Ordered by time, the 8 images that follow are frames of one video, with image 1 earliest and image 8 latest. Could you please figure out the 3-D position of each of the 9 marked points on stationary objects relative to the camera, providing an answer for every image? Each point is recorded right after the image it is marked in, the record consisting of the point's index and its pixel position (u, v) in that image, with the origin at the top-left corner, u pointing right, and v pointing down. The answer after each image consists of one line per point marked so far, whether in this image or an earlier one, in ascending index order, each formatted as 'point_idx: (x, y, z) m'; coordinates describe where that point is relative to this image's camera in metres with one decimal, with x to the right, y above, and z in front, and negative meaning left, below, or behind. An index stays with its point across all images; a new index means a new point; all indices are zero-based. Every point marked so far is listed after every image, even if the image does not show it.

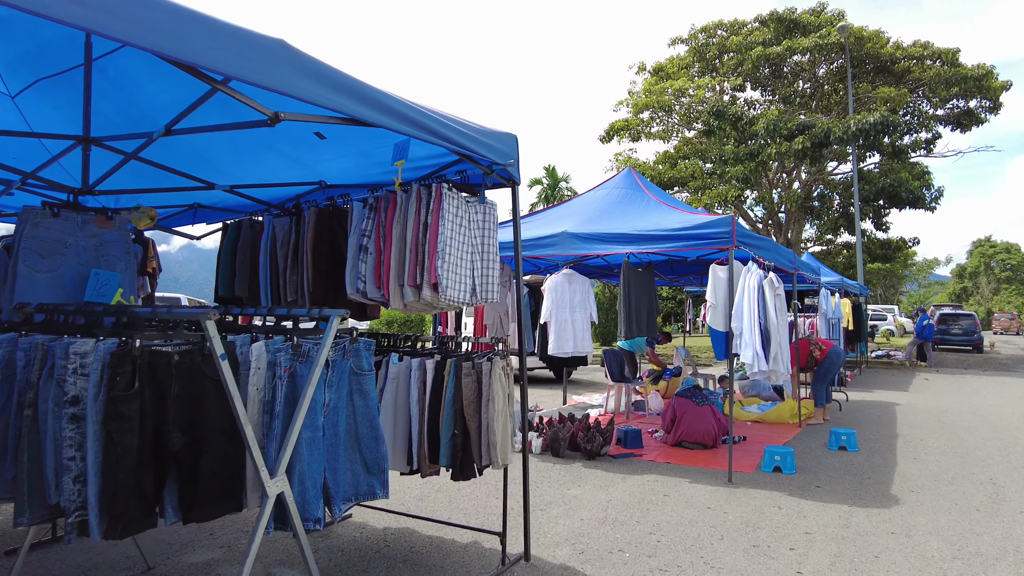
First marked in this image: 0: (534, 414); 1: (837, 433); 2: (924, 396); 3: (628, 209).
0: (+0.2, -1.5, +7.8) m
1: (+3.6, -1.6, +7.2) m
2: (+7.8, -2.0, +12.3) m
3: (+1.3, +0.9, +7.5) m
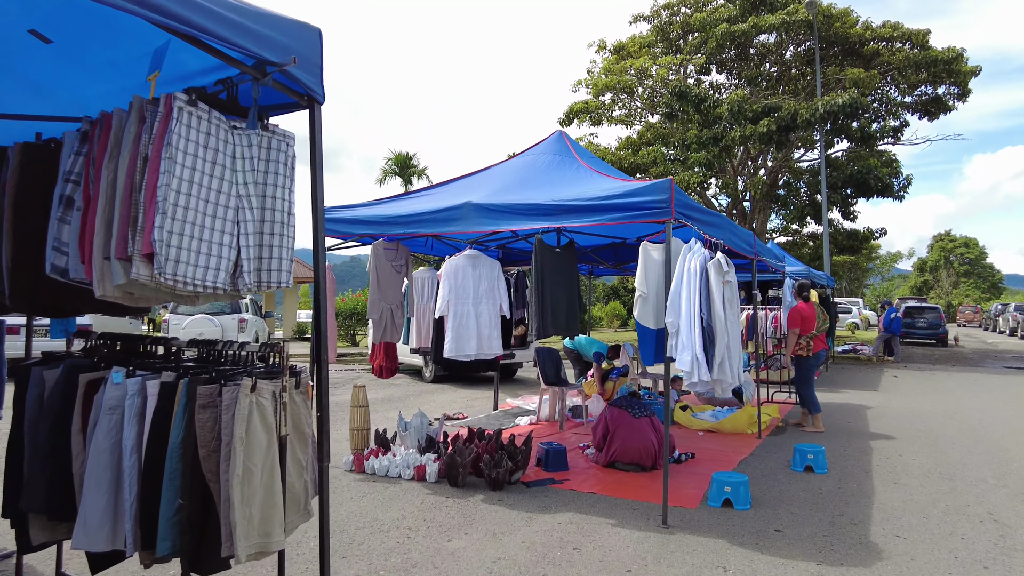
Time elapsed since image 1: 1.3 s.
0: (-0.7, -1.4, +6.4) m
1: (+2.7, -1.5, +6.0) m
2: (+6.6, -1.9, +11.2) m
3: (+0.4, +1.0, +6.1) m
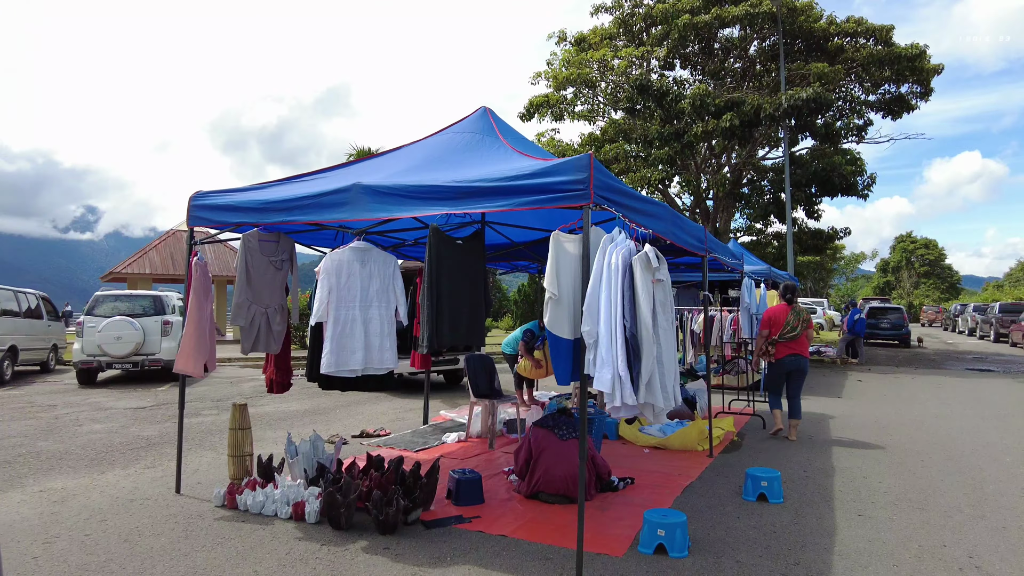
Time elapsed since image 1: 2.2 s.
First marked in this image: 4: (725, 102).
0: (-1.5, -1.4, +5.4) m
1: (+1.9, -1.5, +5.2) m
2: (+5.7, -1.9, +10.6) m
3: (-0.4, +1.0, +5.2) m
4: (+6.5, +5.7, +19.8) m
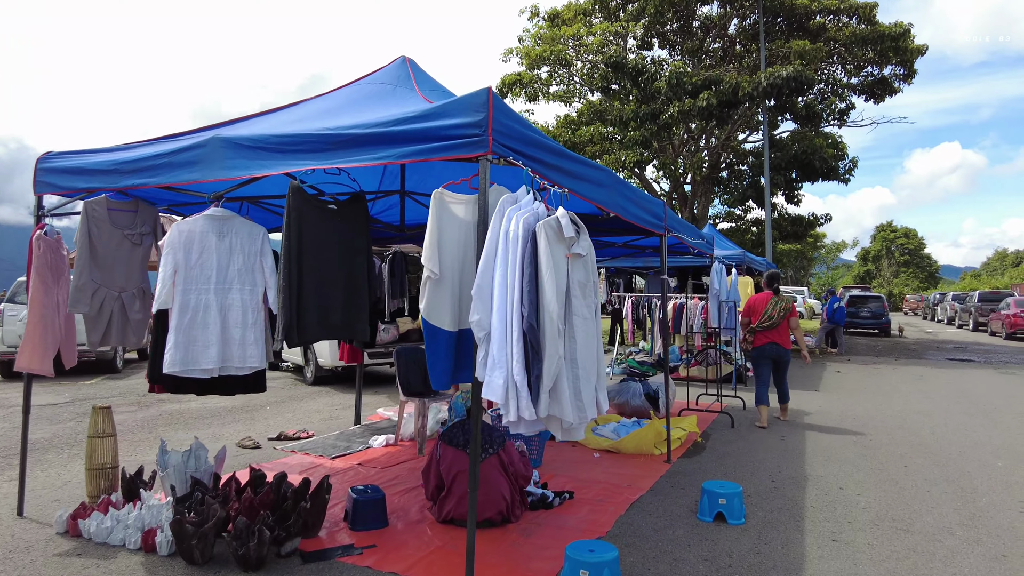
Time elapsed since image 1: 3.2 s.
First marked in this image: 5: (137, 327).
0: (-2.1, -1.3, +4.5) m
1: (+1.3, -1.4, +4.4) m
2: (+4.9, -1.6, +9.9) m
3: (-0.9, +1.2, +4.3) m
4: (+5.6, +6.1, +19.0) m
5: (-2.4, -0.2, +4.1) m
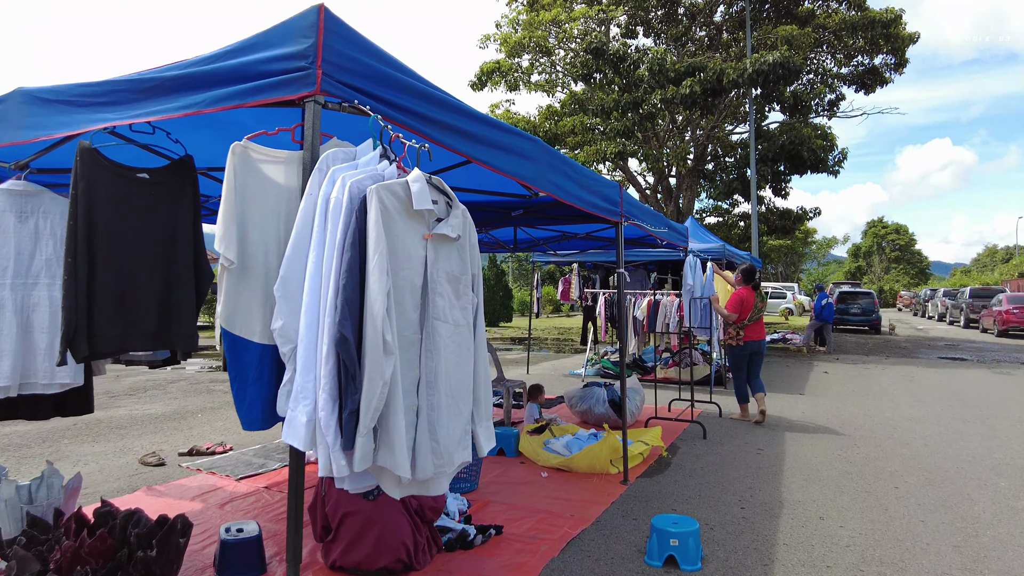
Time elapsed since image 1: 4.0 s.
0: (-2.6, -1.2, +3.8) m
1: (+0.8, -1.3, +3.6) m
2: (+4.4, -1.6, +9.2) m
3: (-1.5, +1.2, +3.5) m
4: (+4.9, +6.2, +18.3) m
5: (-2.9, -0.2, +3.3) m
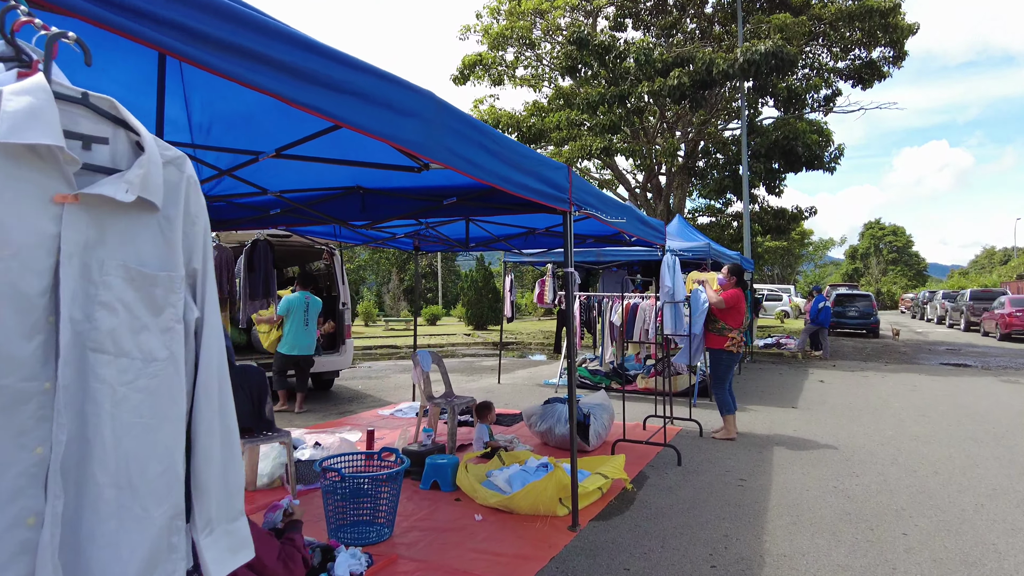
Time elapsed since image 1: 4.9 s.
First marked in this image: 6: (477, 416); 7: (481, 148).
0: (-3.1, -1.2, +2.8) m
1: (+0.4, -1.3, +2.7) m
2: (+3.9, -1.6, +8.3) m
3: (-1.9, +1.2, +2.6) m
4: (+4.4, +6.1, +17.4) m
5: (-3.4, -0.2, +2.4) m
6: (-0.3, -1.2, +6.0) m
7: (-0.2, +0.7, +3.1) m
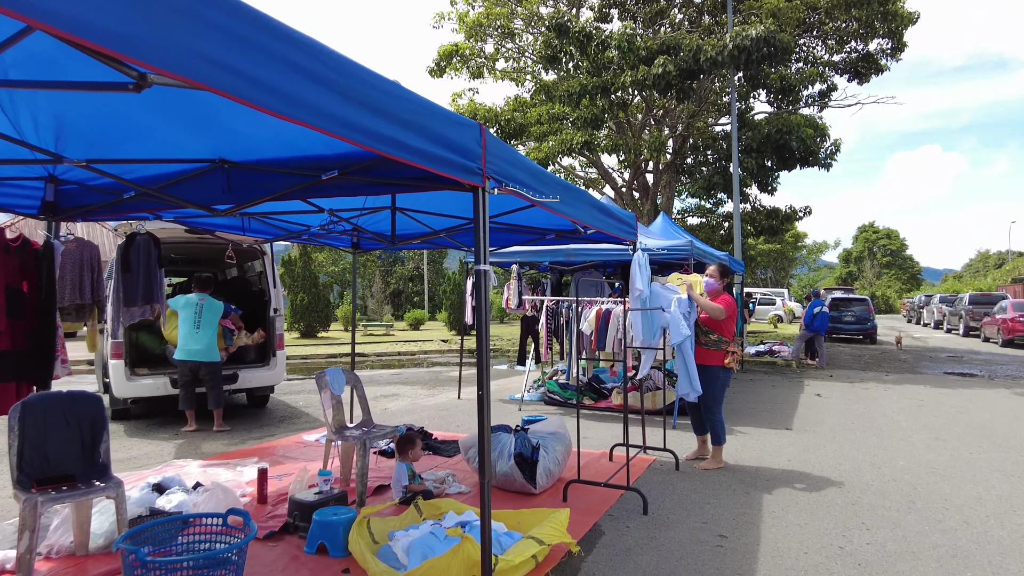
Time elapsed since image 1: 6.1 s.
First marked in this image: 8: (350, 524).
0: (-3.6, -1.3, +1.7) m
1: (-0.2, -1.4, +1.6) m
2: (+3.3, -1.7, +7.2) m
3: (-2.4, +1.2, +1.5) m
4: (+3.7, +6.0, +16.3) m
5: (-3.9, -0.2, +1.2) m
6: (-0.9, -1.2, +4.9) m
7: (-0.7, +0.7, +1.9) m
8: (-1.0, -1.4, +3.9) m
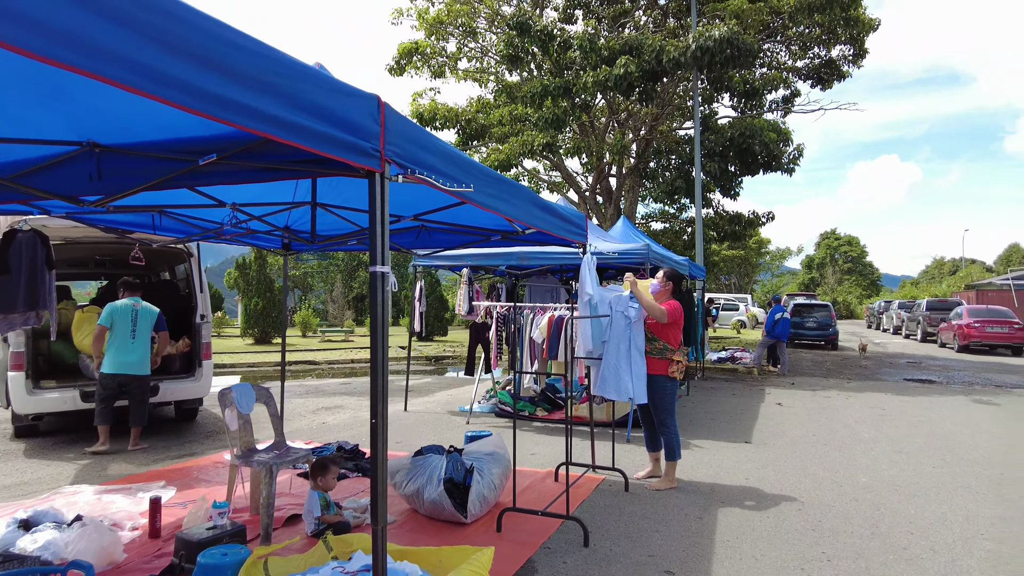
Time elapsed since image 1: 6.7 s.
0: (-3.9, -1.3, +1.0) m
1: (-0.5, -1.4, +1.1) m
2: (+2.7, -1.7, +6.8) m
3: (-2.7, +1.2, +0.9) m
4: (+2.7, +5.9, +16.0) m
5: (-4.2, -0.2, +0.6) m
6: (-1.3, -1.2, +4.3) m
7: (-1.0, +0.7, +1.4) m
8: (-1.4, -1.4, +3.4) m
